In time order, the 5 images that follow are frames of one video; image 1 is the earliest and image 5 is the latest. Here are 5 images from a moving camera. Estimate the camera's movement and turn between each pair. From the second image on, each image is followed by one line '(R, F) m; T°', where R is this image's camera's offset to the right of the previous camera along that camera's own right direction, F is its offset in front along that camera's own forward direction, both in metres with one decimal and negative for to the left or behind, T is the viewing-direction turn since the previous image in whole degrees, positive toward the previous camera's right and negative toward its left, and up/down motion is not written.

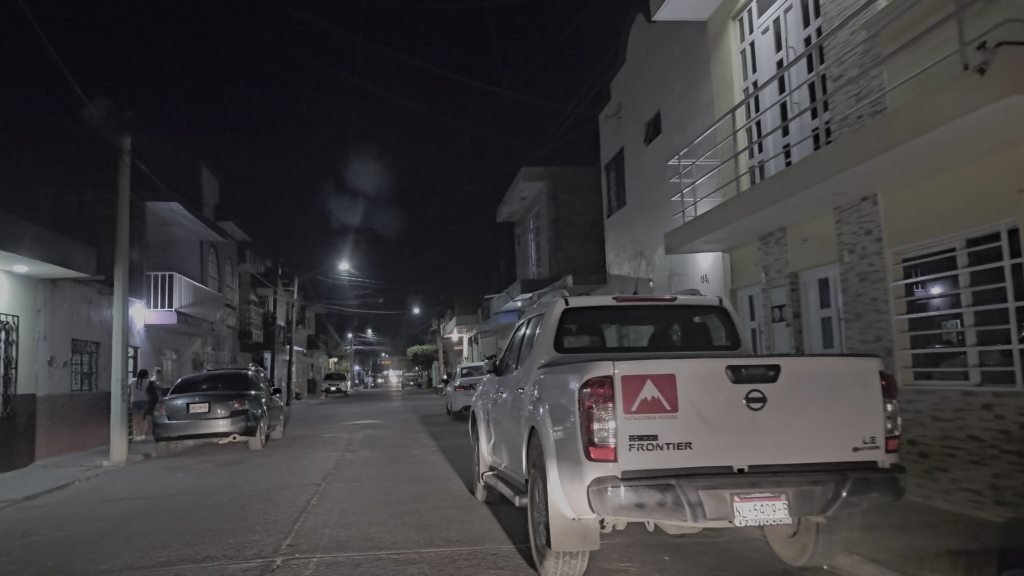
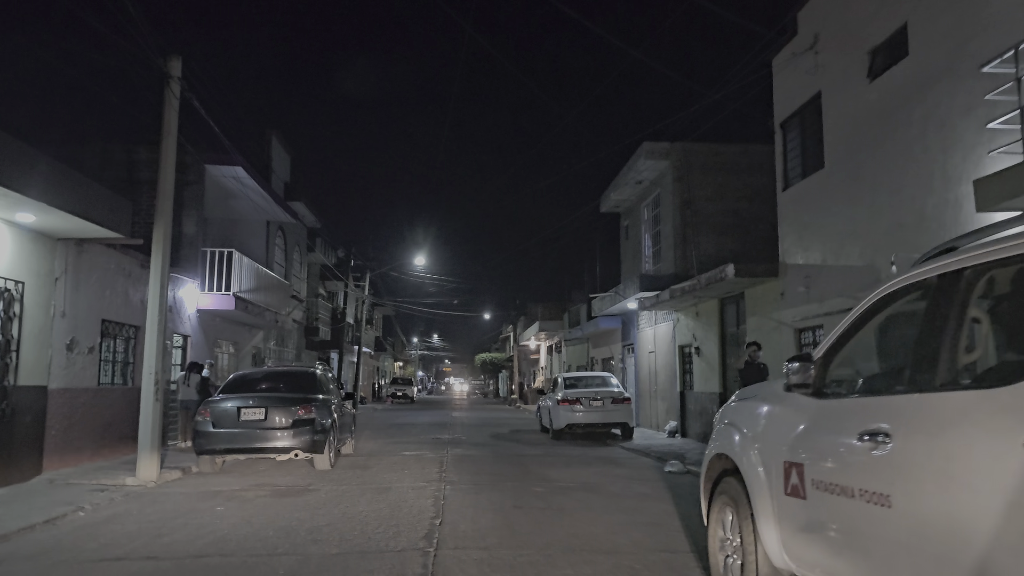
(-1.3, +3.8) m; -4°
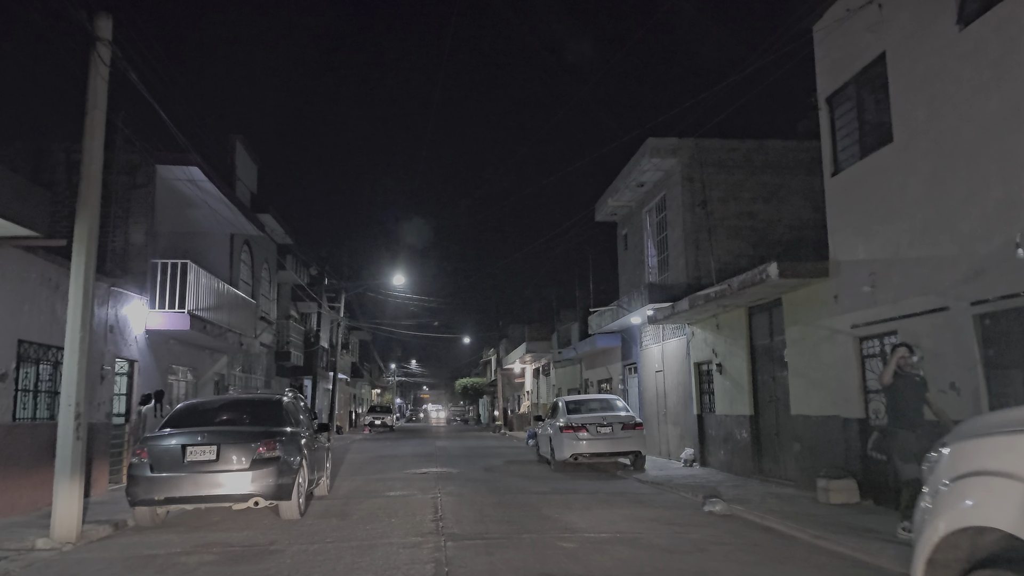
(-0.4, +2.2) m; +2°
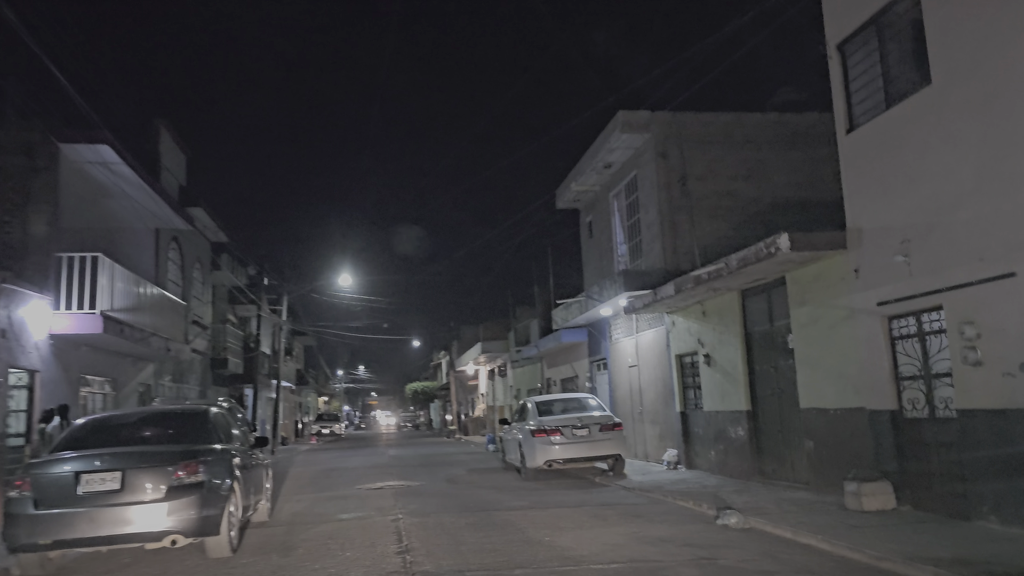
(-0.3, +1.8) m; +4°
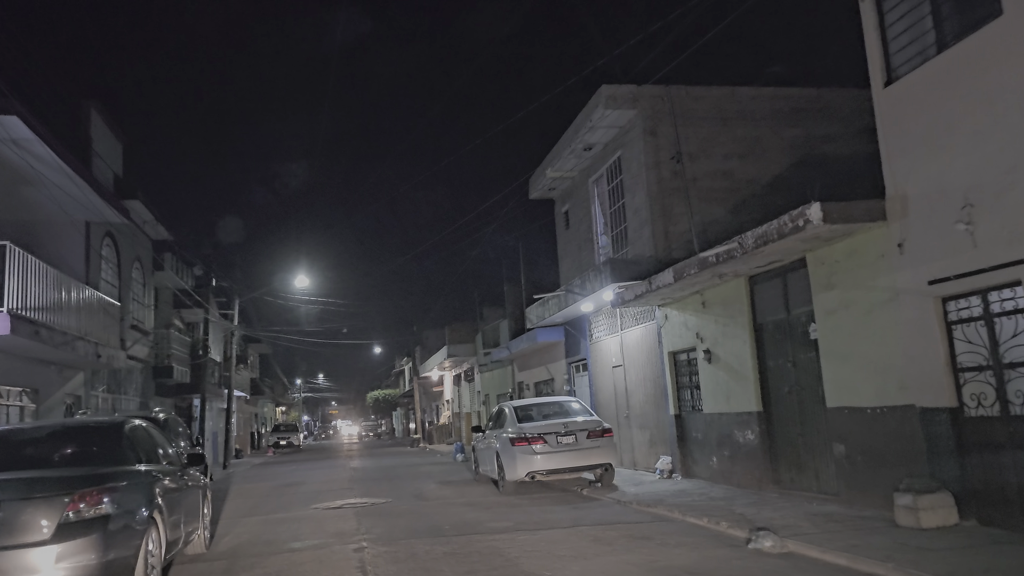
(-0.2, +1.6) m; +3°
